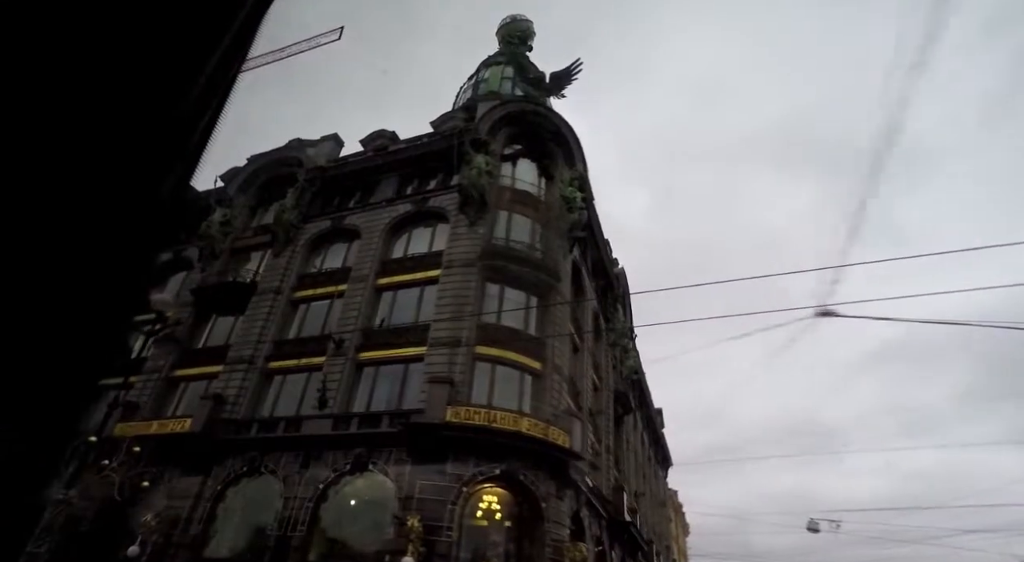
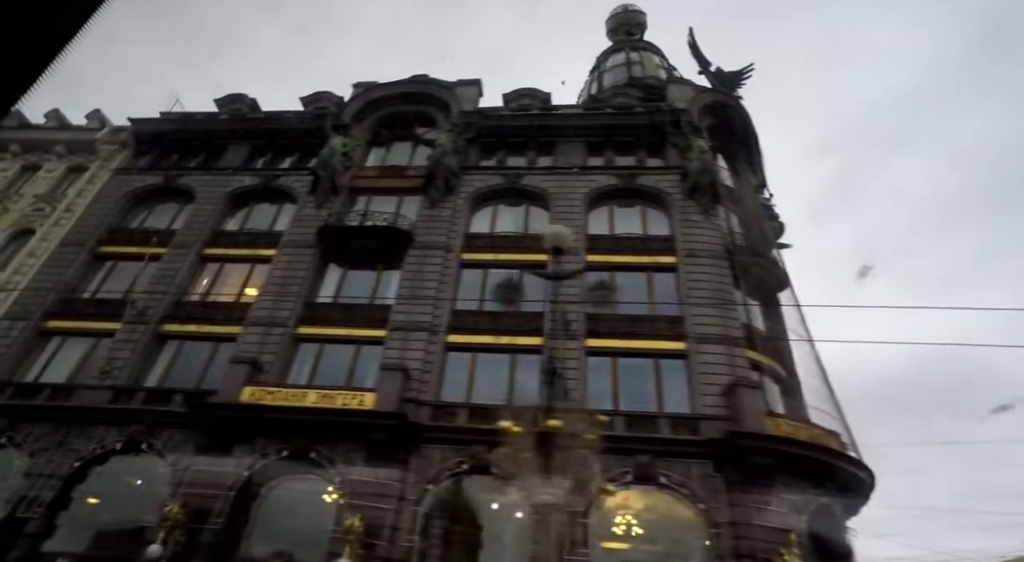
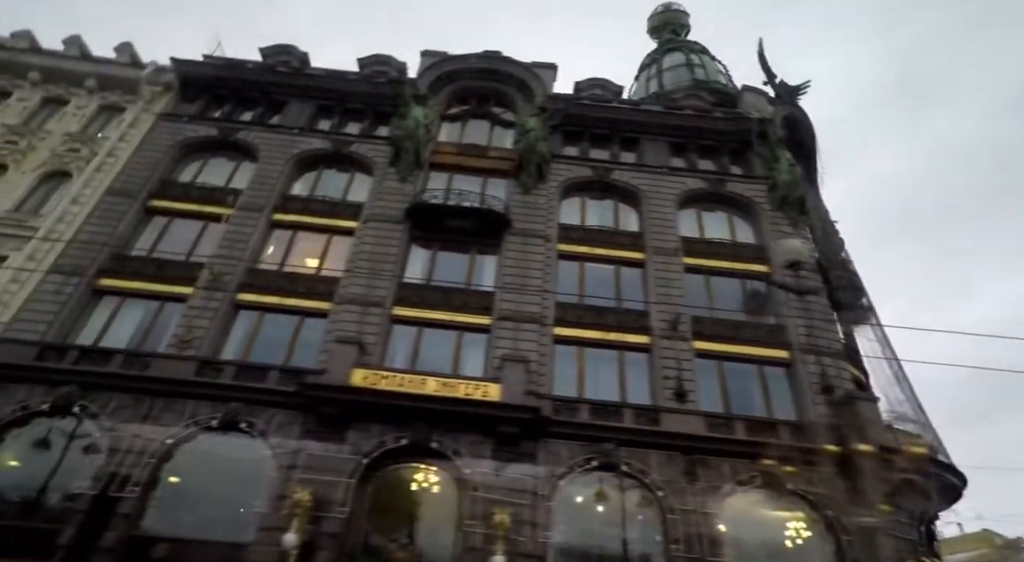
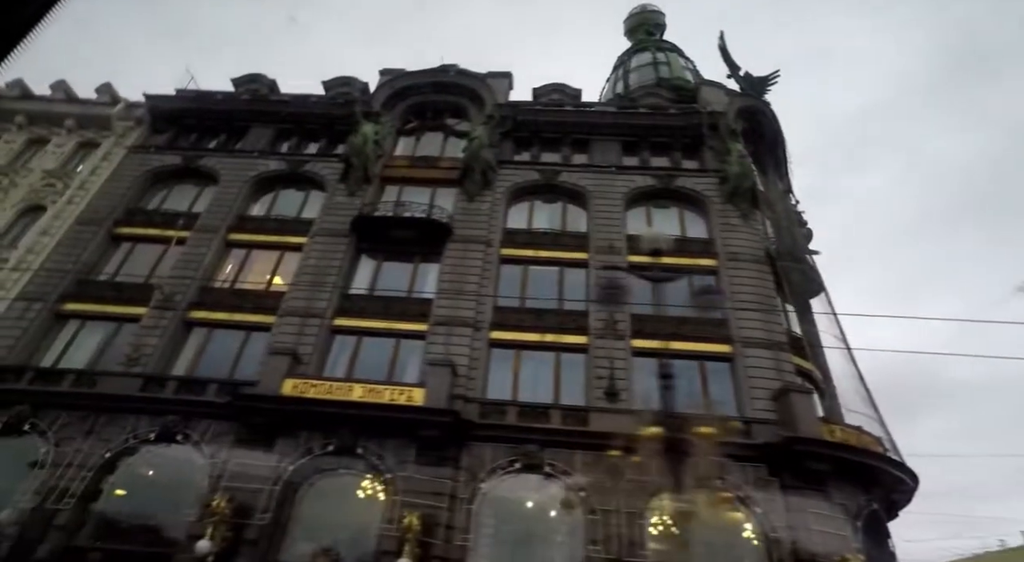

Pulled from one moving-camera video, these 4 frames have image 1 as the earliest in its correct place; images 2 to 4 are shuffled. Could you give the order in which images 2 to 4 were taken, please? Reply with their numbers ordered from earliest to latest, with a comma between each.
2, 4, 3
